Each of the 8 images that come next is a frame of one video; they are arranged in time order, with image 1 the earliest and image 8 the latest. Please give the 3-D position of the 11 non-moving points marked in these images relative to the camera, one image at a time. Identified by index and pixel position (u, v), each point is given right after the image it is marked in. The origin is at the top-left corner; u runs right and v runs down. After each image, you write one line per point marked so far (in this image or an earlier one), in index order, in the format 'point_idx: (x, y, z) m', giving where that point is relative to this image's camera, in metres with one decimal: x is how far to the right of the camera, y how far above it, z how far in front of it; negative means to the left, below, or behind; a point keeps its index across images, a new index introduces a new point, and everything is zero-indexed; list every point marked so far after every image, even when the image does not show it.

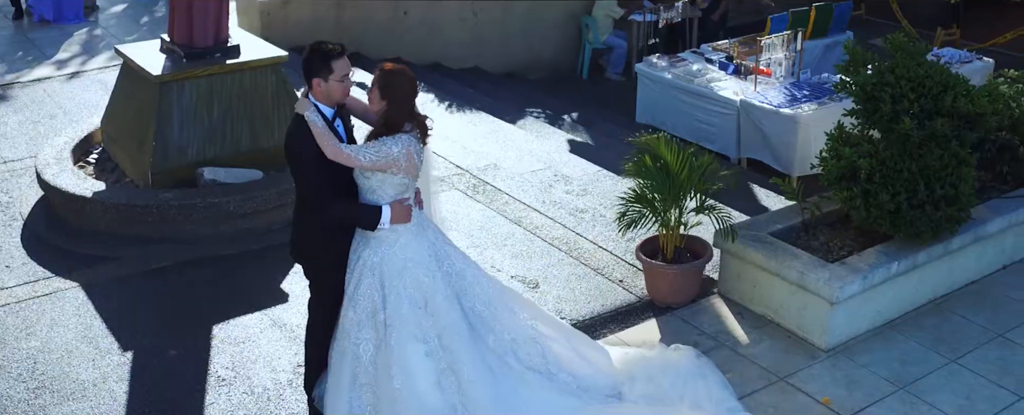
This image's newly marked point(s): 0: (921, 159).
0: (+1.6, +0.2, +4.3) m
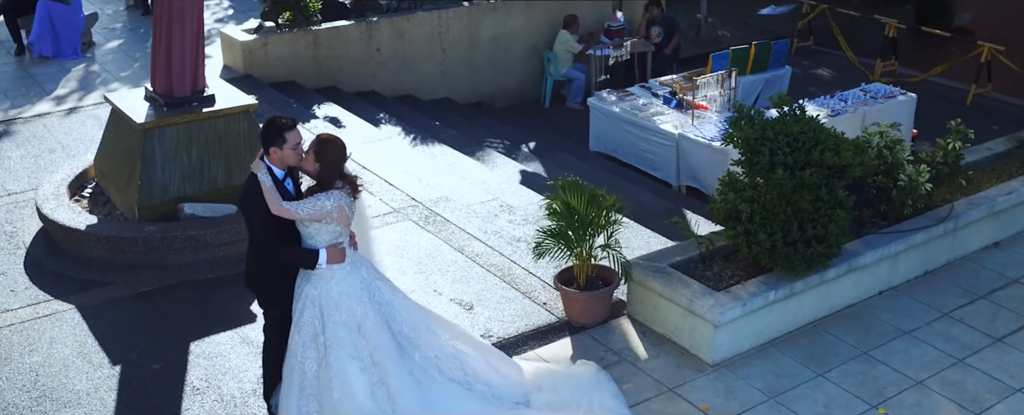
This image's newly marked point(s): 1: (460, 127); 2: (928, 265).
0: (+1.3, 0.0, +5.0) m
1: (-0.5, +0.7, +9.8) m
2: (+2.3, -0.3, +5.9) m
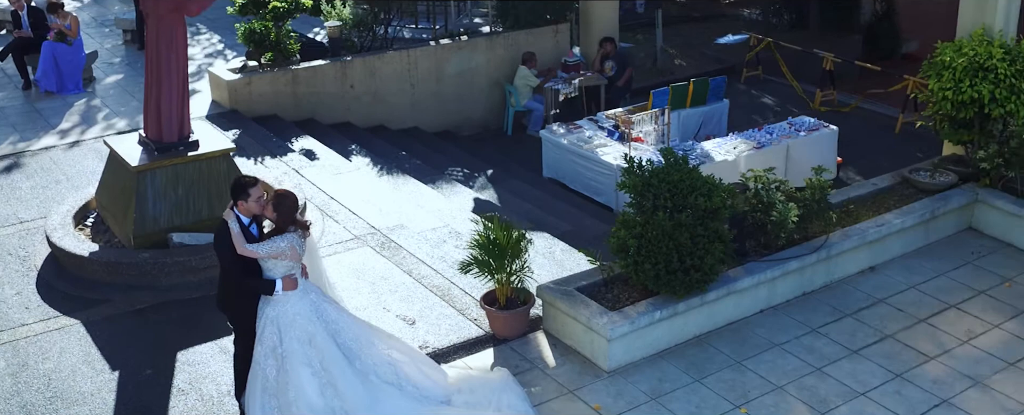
0: (+0.9, -0.2, +6.1) m
1: (-0.9, +0.5, +10.8) m
2: (+1.9, -0.5, +7.0) m
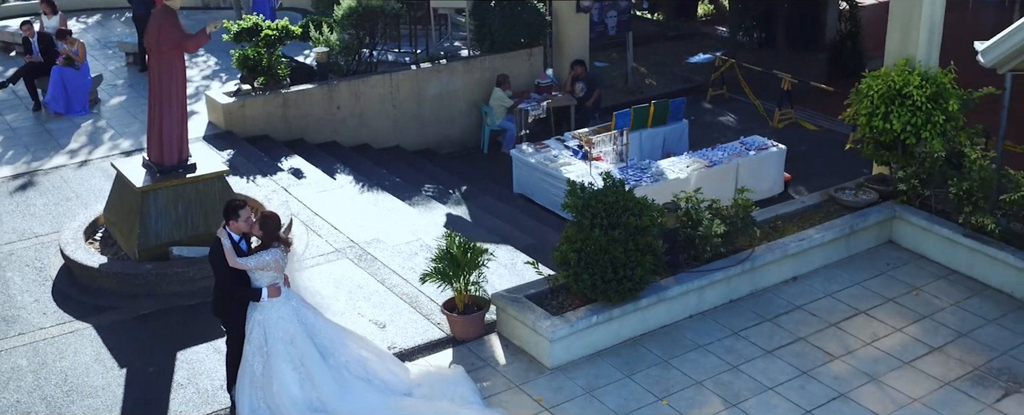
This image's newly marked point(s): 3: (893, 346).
0: (+0.6, -0.3, +7.0) m
1: (-1.2, +0.4, +11.7) m
2: (+1.6, -0.6, +7.9) m
3: (+2.6, -0.9, +7.4) m
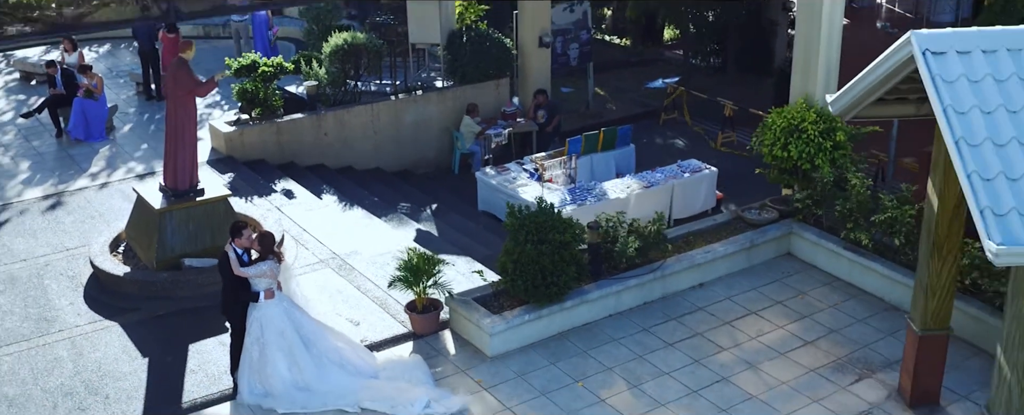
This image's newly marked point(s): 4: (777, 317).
0: (+0.2, -0.4, +8.7) m
1: (-1.6, +0.2, +13.4) m
2: (+1.2, -0.8, +9.6) m
3: (+2.2, -1.1, +9.1) m
4: (+2.3, -0.9, +9.5) m
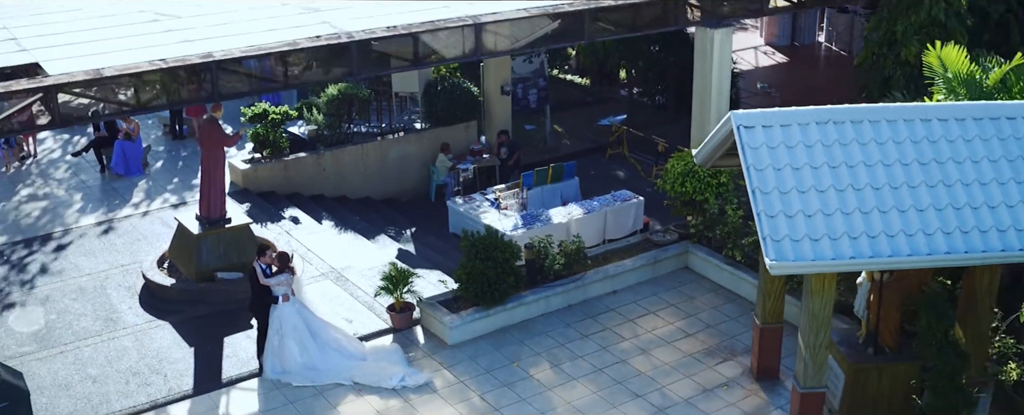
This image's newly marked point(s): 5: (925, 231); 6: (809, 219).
0: (-0.3, -0.7, +11.7) m
1: (-2.1, -0.2, +16.4) m
2: (+0.7, -1.1, +12.6) m
3: (+1.7, -1.4, +12.1) m
4: (+1.8, -1.2, +12.5) m
5: (+3.4, -0.2, +9.1) m
6: (+2.5, -0.1, +9.0) m
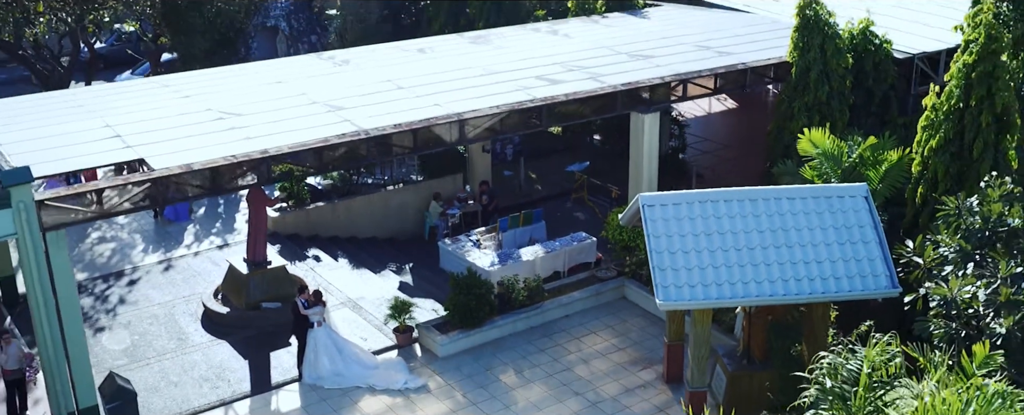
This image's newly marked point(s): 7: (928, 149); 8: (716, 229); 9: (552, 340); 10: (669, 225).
0: (-0.7, -1.4, +15.6) m
1: (-2.5, -0.9, +20.4) m
2: (+0.3, -1.8, +16.6) m
3: (+1.3, -2.1, +16.1) m
4: (+1.4, -1.9, +16.5) m
5: (+3.1, -0.9, +13.1) m
6: (+2.1, -0.8, +13.0) m
7: (+6.0, +0.9, +15.7) m
8: (+2.5, -0.3, +13.4) m
9: (+0.6, -2.0, +16.2) m
10: (+1.9, -0.2, +13.4) m
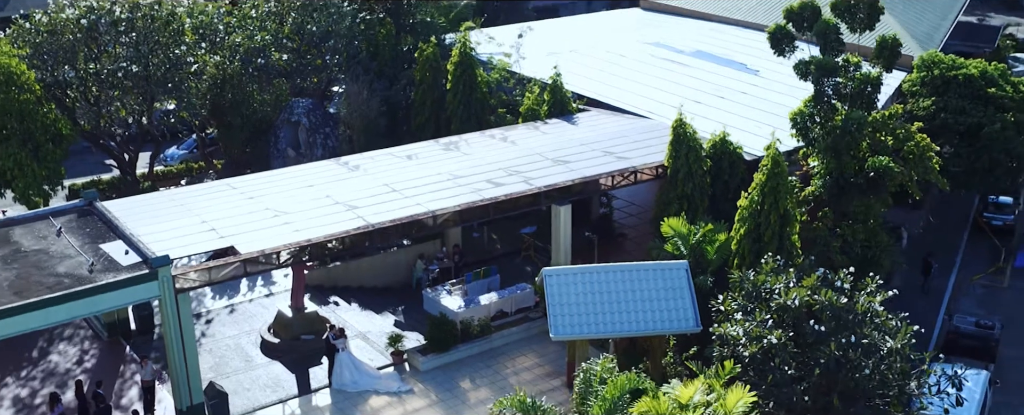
0: (-1.6, -2.8, +23.9) m
1: (-3.5, -2.4, +28.6) m
2: (-0.6, -3.2, +24.8) m
3: (+0.4, -3.5, +24.3) m
4: (+0.5, -3.4, +24.7) m
5: (+2.2, -2.2, +21.3) m
6: (+1.2, -2.1, +21.3) m
7: (+5.0, -0.6, +24.0) m
8: (+1.6, -1.6, +21.7) m
9: (-0.4, -3.4, +24.4) m
10: (+1.0, -1.6, +21.7) m
